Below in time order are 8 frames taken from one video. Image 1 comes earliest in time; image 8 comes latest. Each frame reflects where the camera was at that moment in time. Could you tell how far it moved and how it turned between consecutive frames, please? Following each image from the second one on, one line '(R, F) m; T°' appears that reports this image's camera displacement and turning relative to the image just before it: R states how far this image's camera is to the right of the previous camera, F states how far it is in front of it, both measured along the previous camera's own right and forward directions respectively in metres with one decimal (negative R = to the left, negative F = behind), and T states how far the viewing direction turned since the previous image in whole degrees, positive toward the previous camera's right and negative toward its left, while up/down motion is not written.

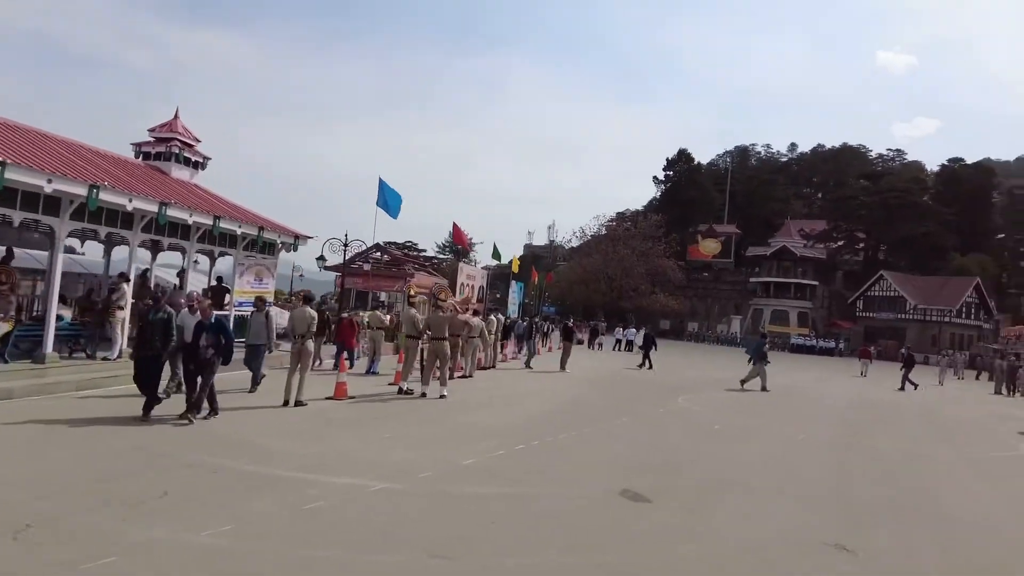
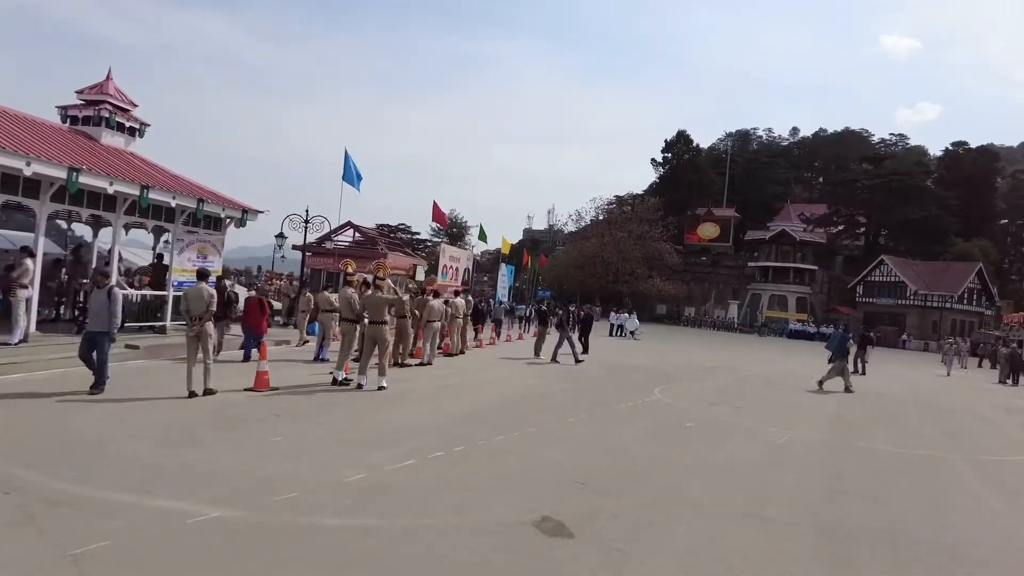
(+0.9, +1.6) m; 0°
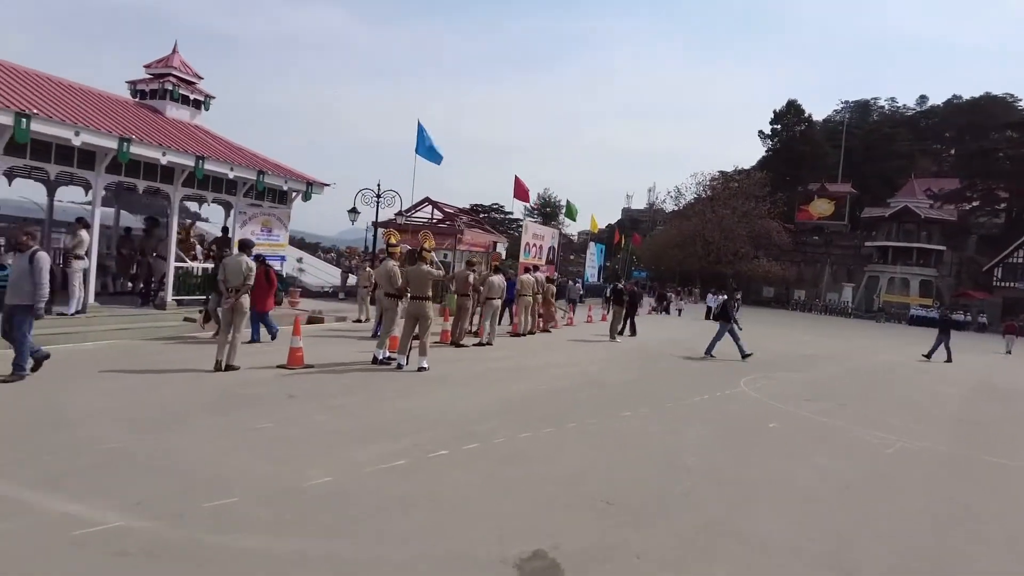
(+0.7, +1.4) m; -9°
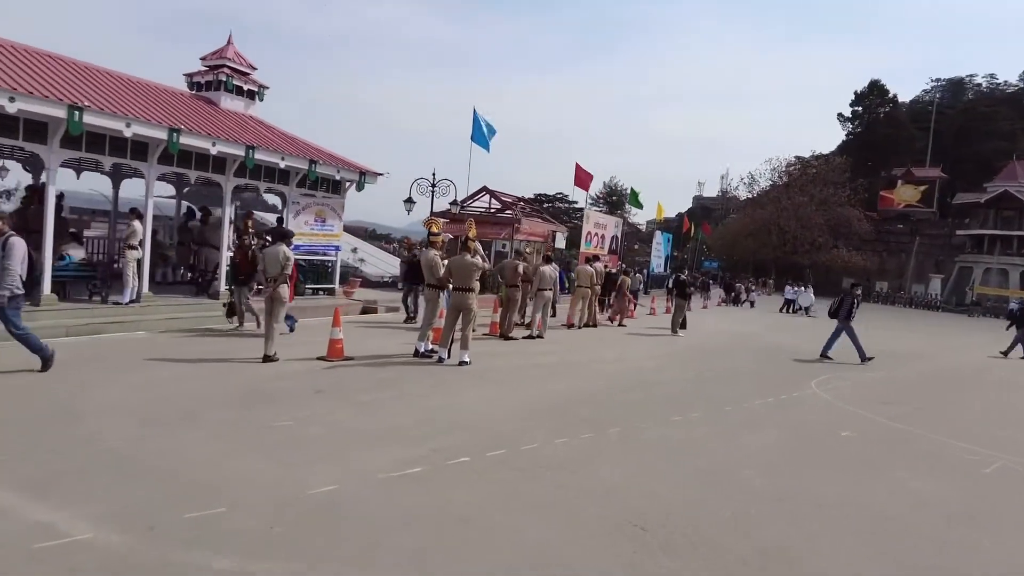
(+0.3, +0.7) m; -6°
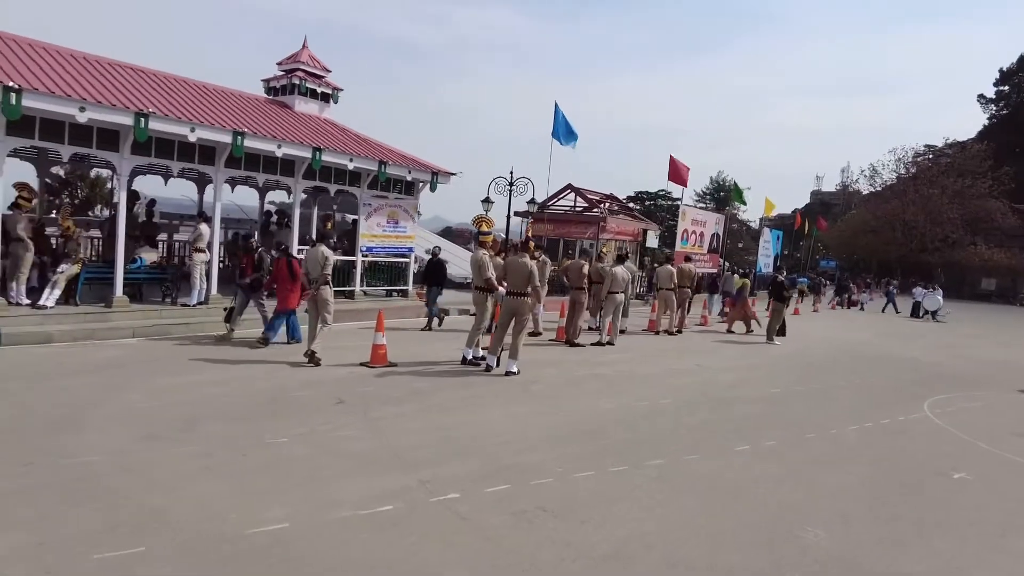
(+0.7, +1.0) m; -9°
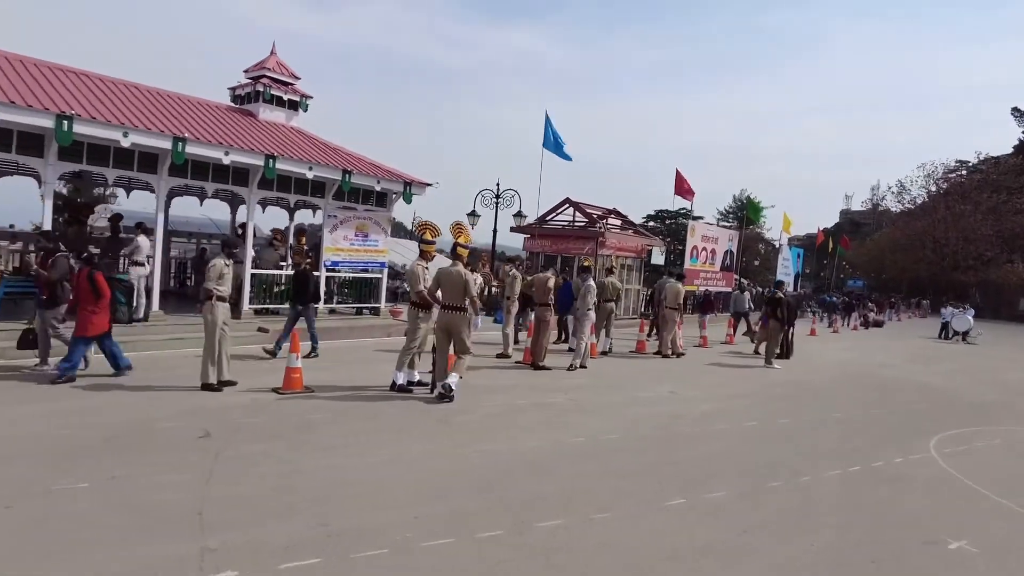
(+1.2, +1.3) m; -2°
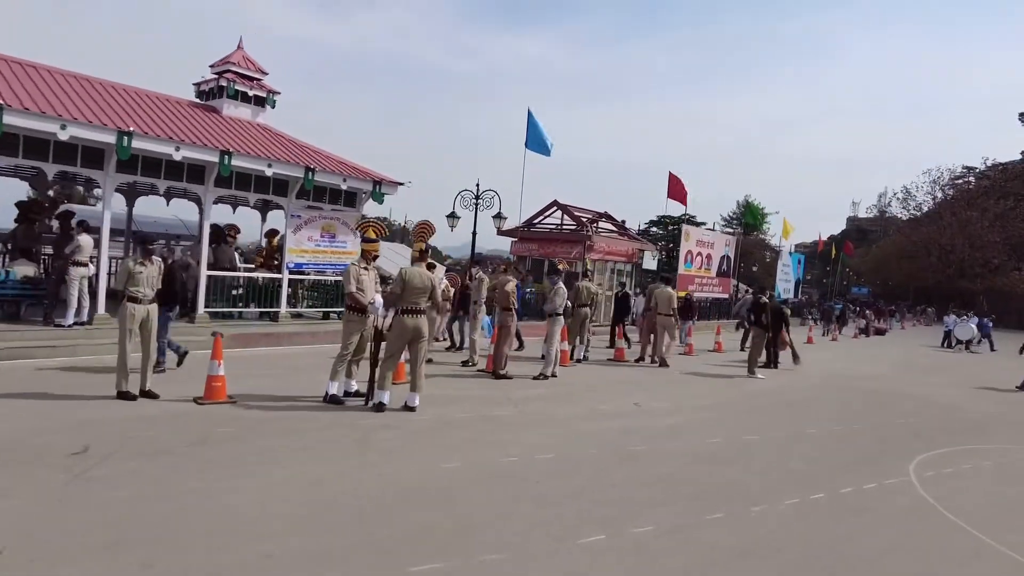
(+0.8, +0.7) m; -1°
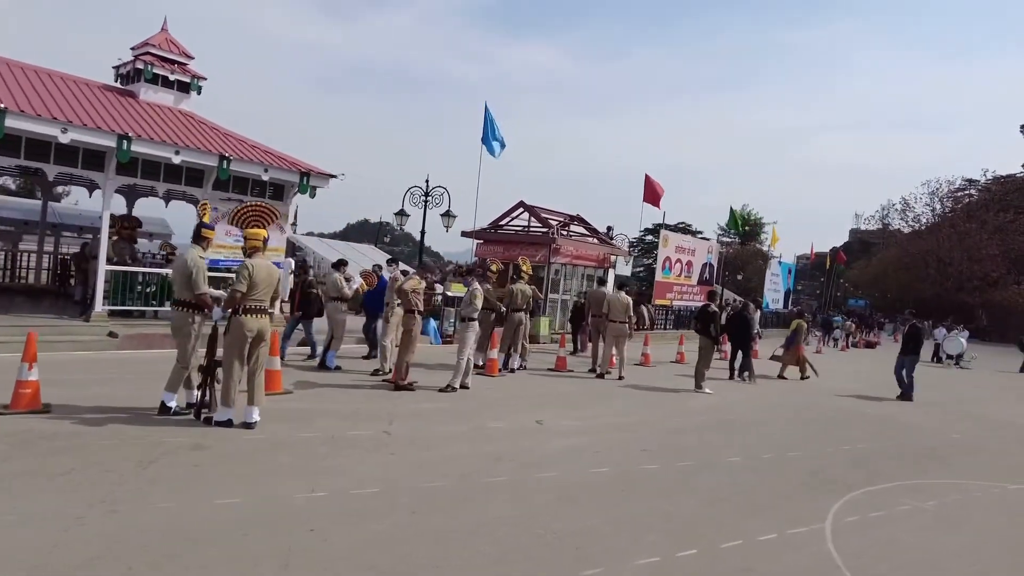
(+1.4, +1.2) m; 0°
